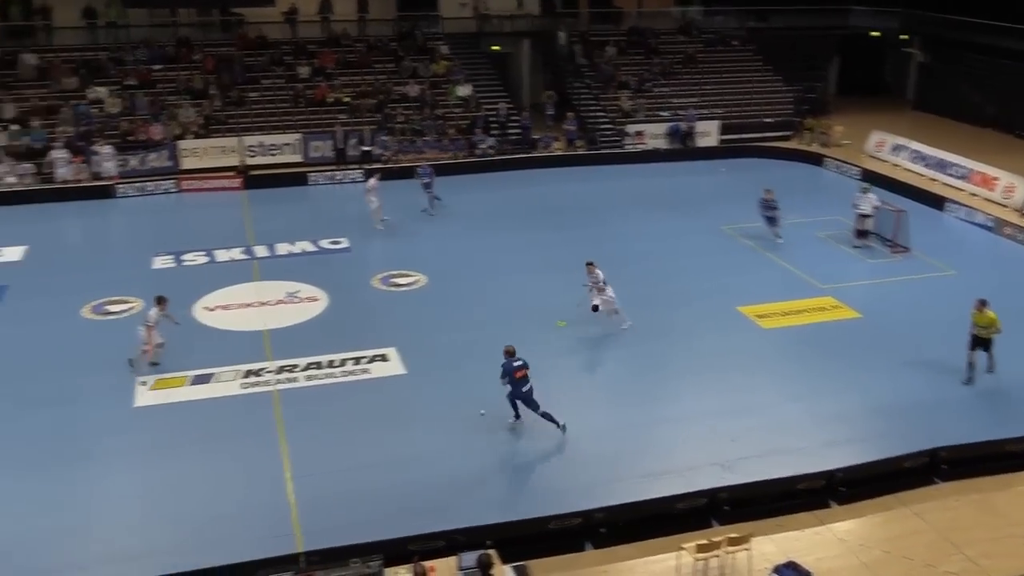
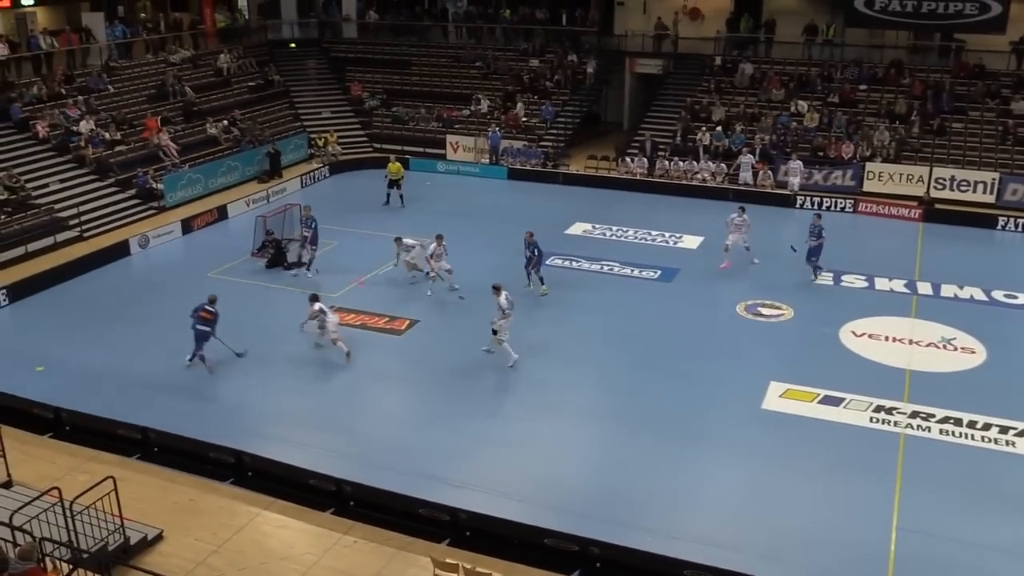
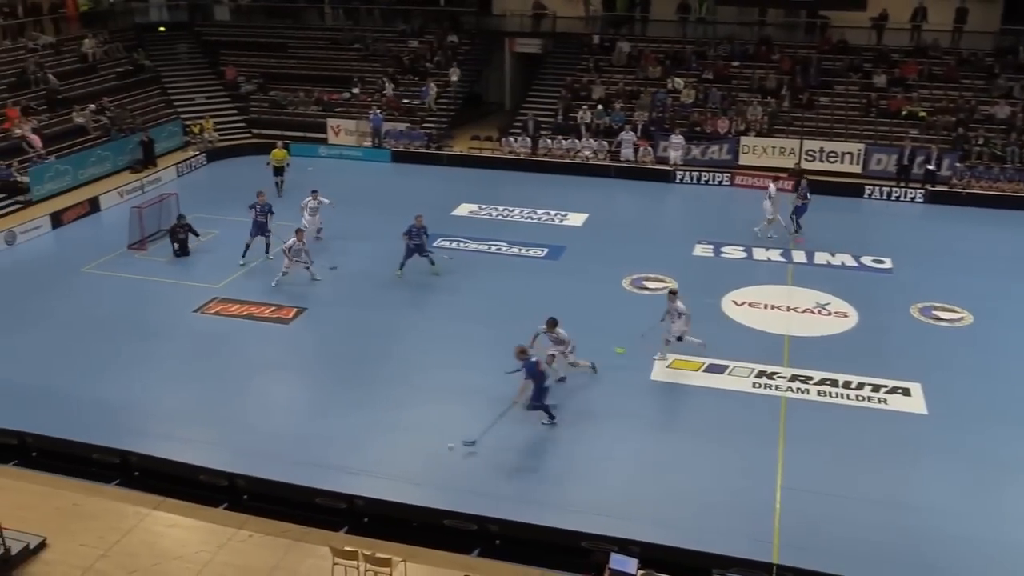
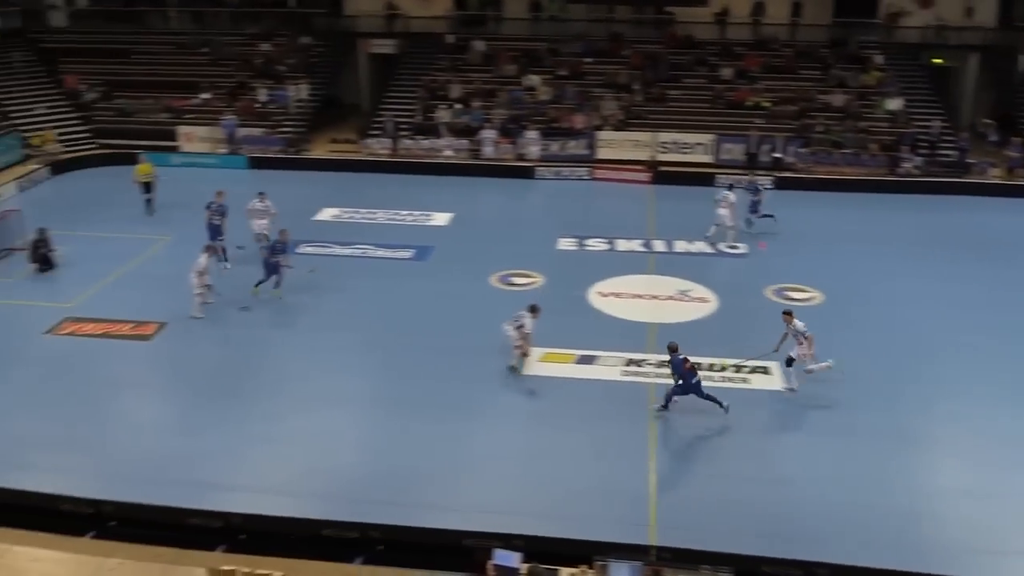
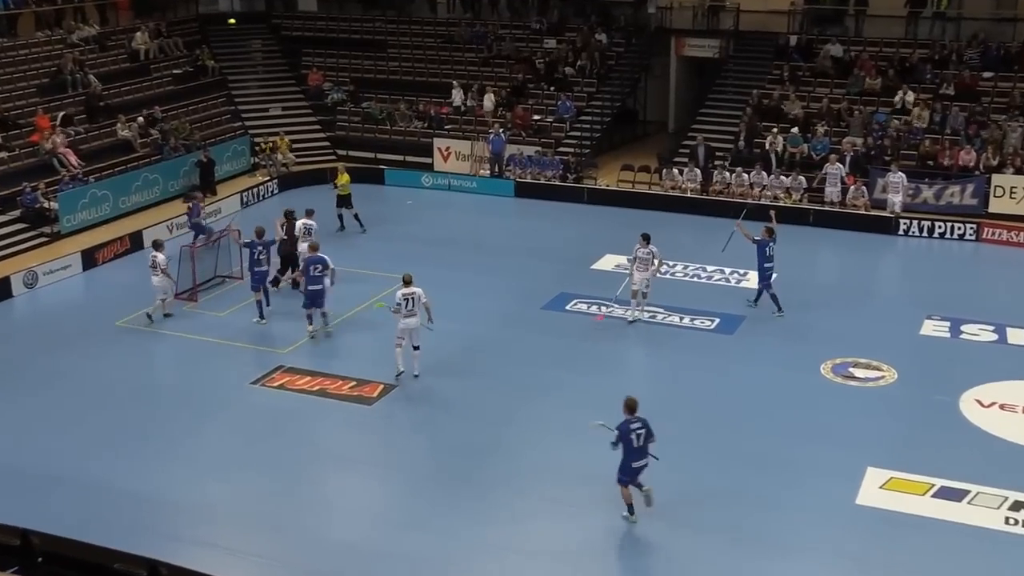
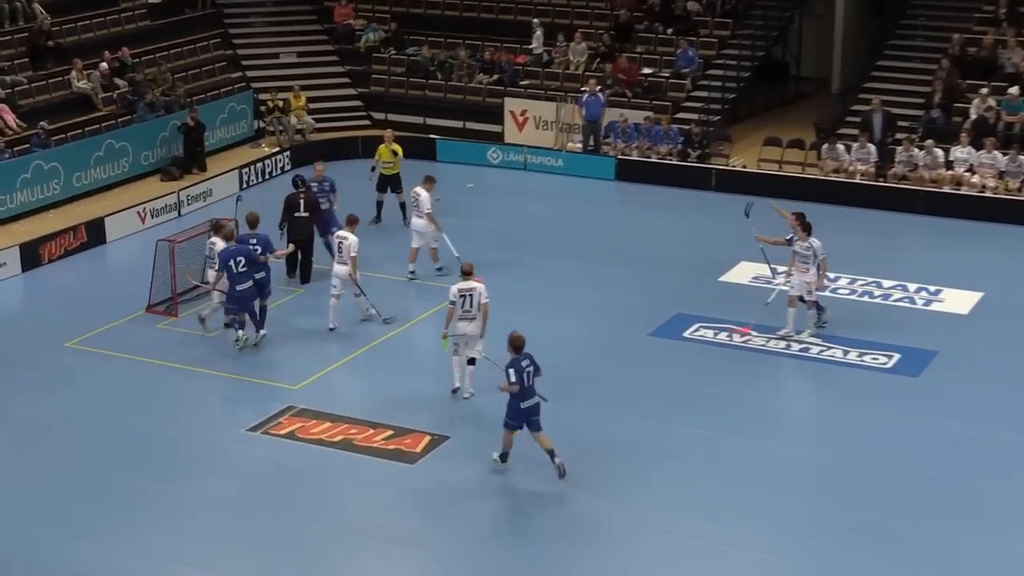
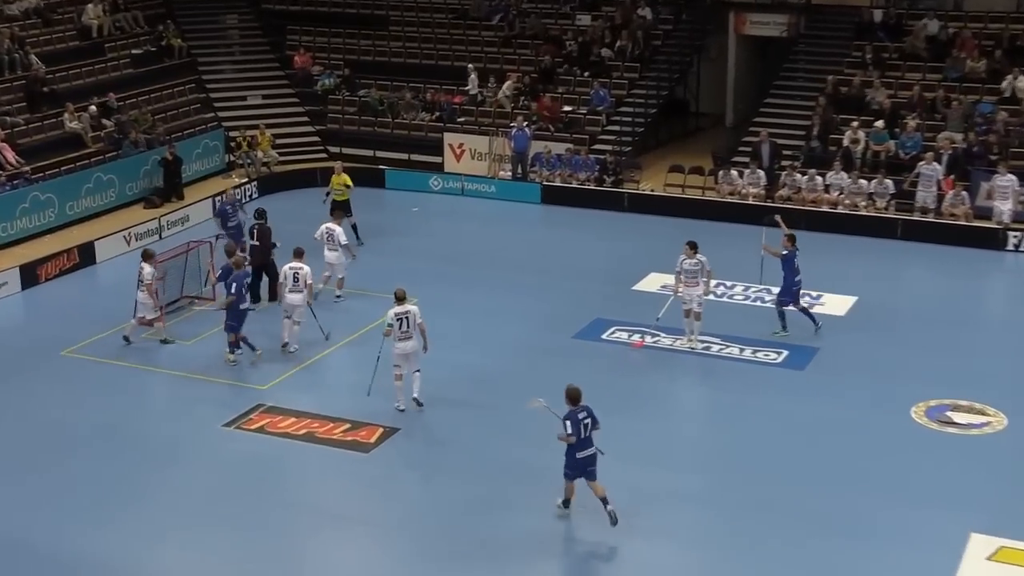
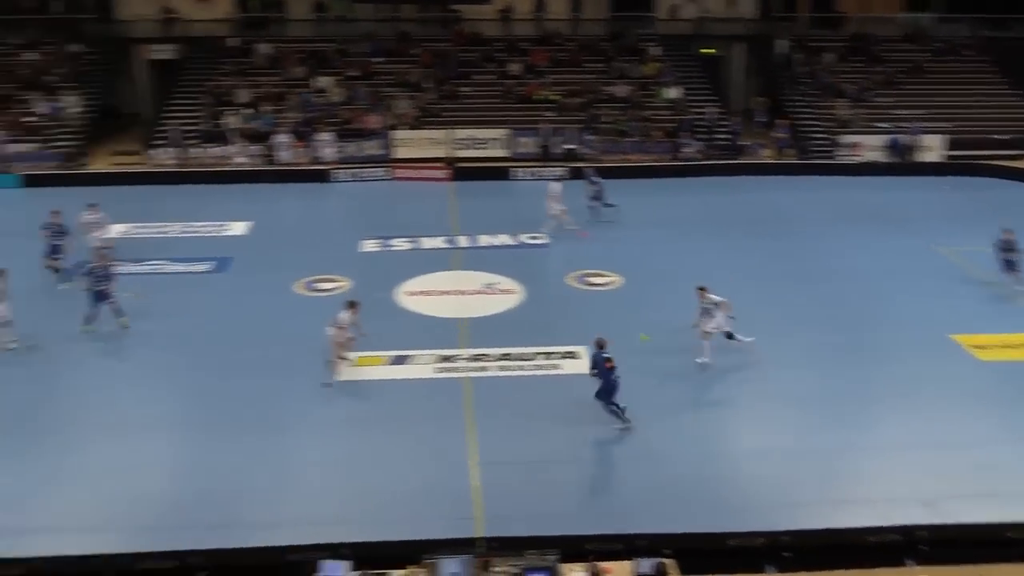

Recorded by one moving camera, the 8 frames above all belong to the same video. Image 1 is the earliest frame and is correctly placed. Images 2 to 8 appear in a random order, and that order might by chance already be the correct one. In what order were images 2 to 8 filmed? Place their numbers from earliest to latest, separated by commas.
8, 4, 3, 2, 5, 7, 6
